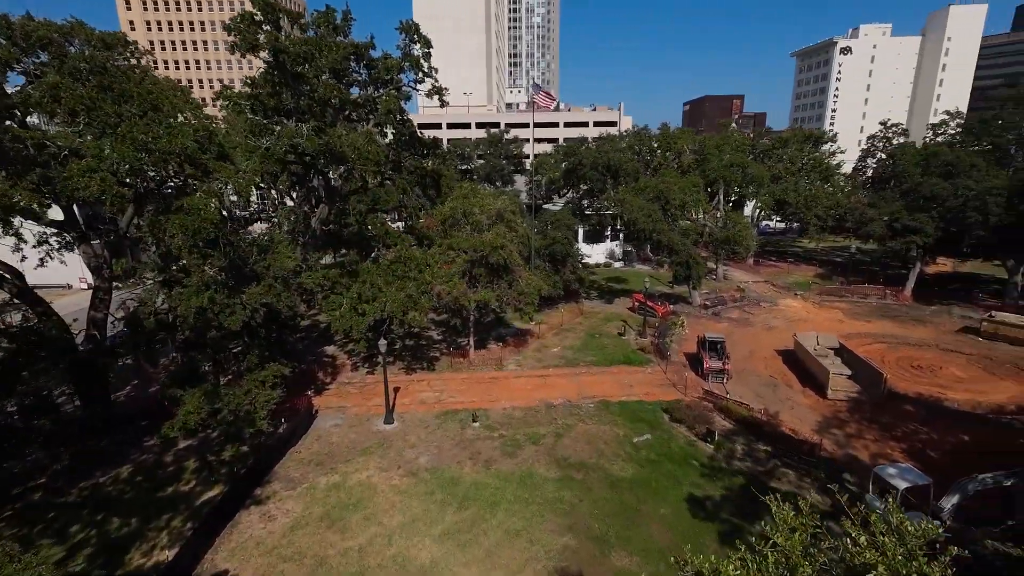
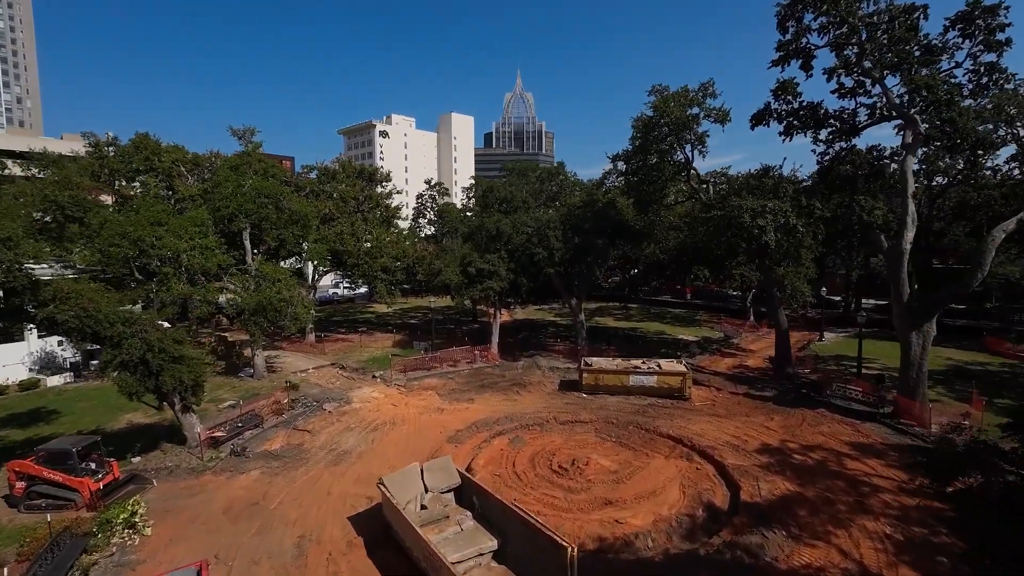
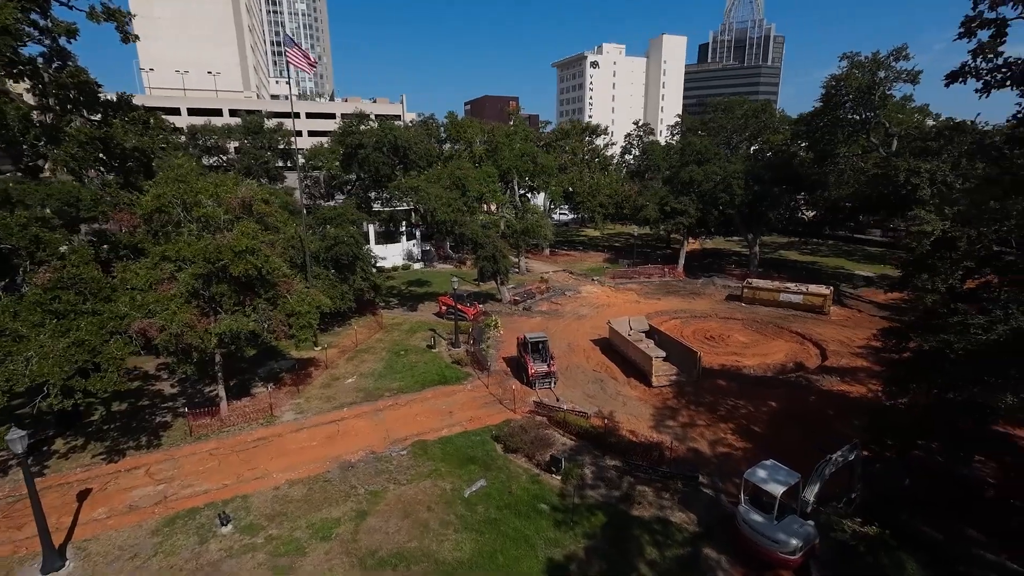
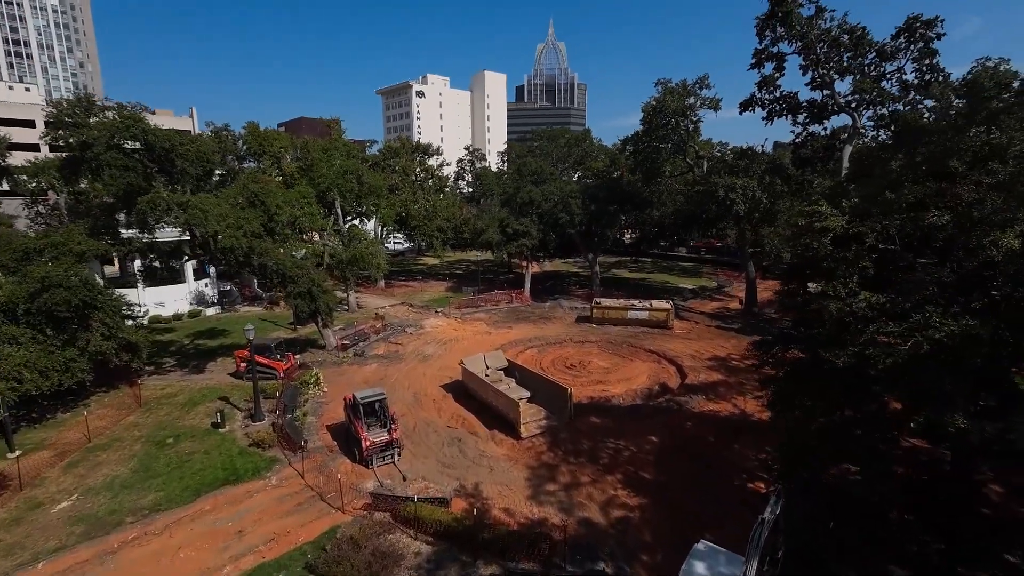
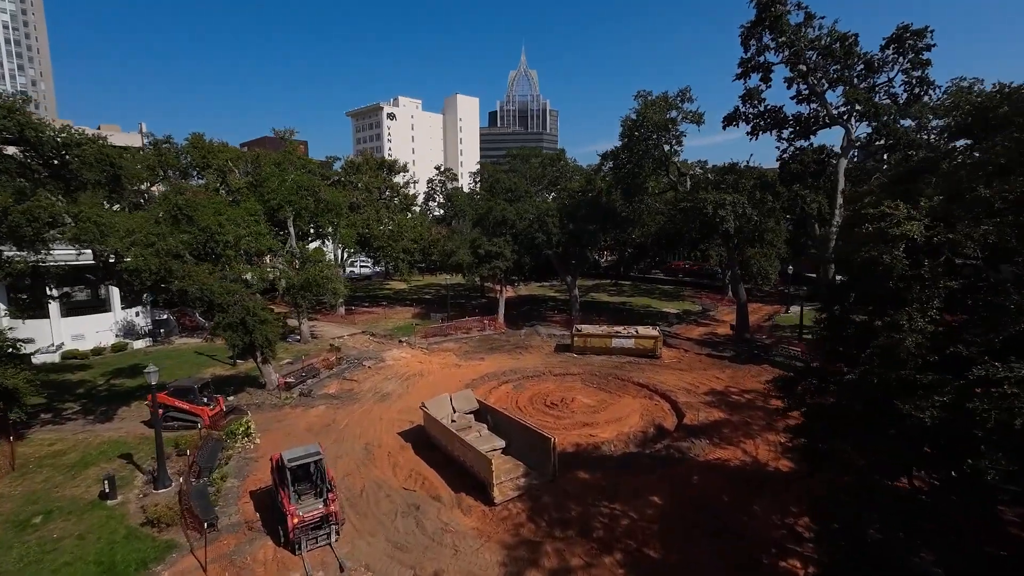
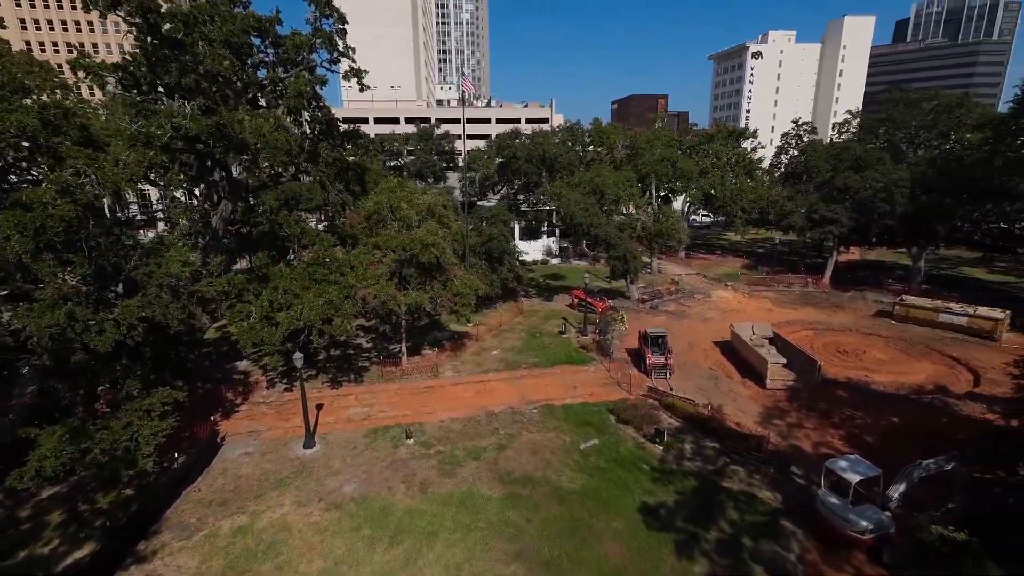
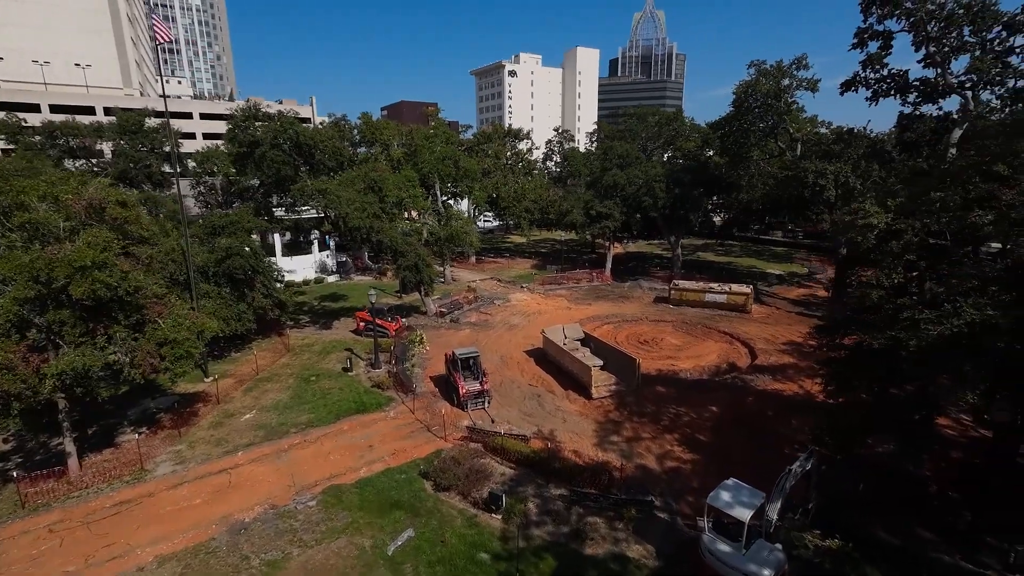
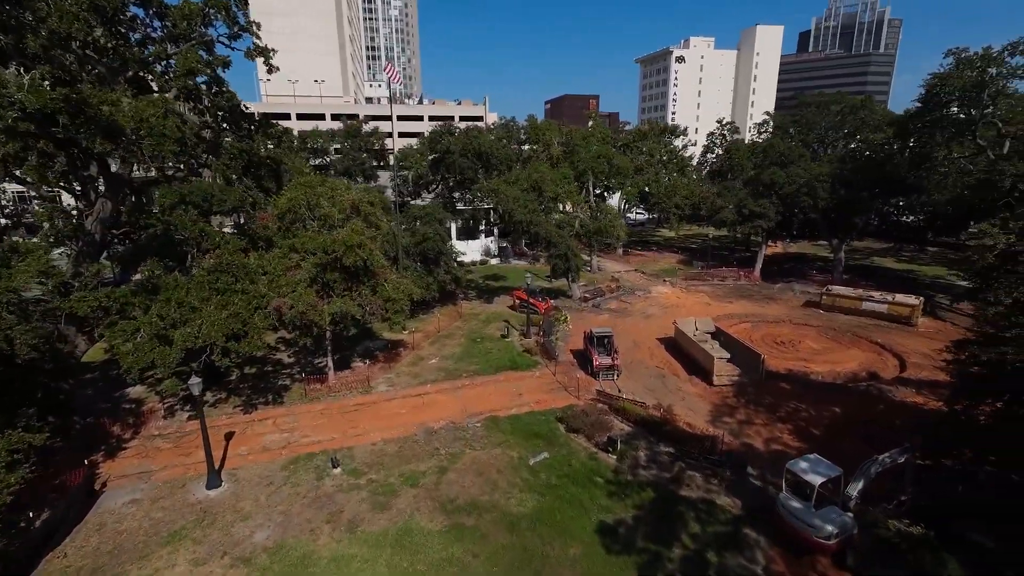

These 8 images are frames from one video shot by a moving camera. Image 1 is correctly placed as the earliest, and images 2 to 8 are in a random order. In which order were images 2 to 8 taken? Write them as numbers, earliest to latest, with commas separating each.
6, 8, 3, 7, 4, 5, 2
